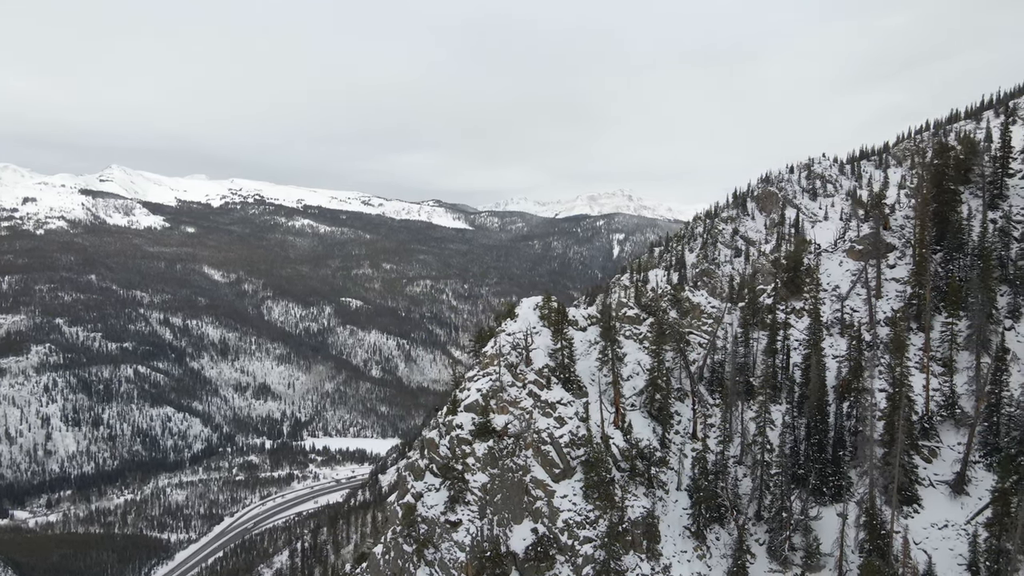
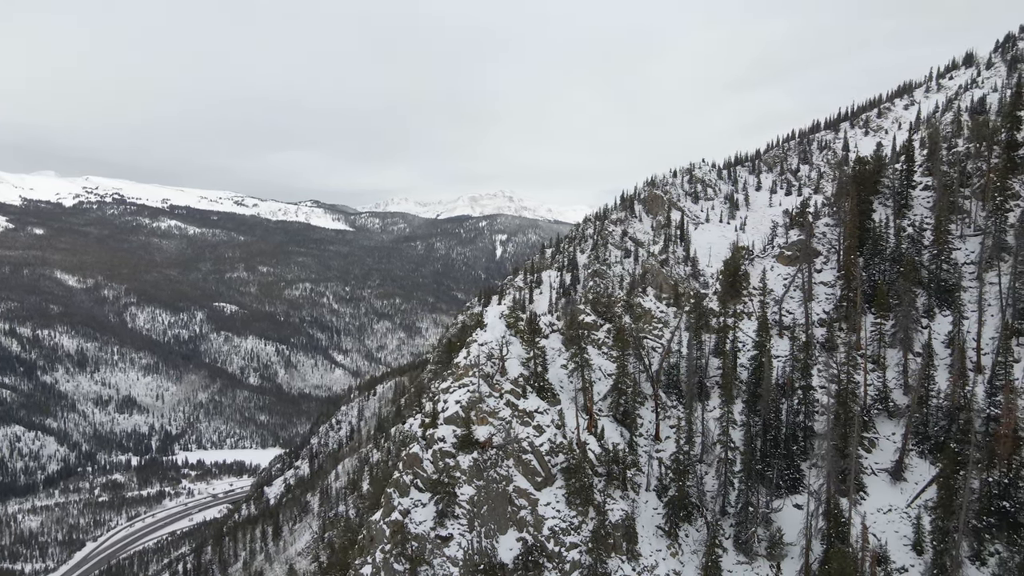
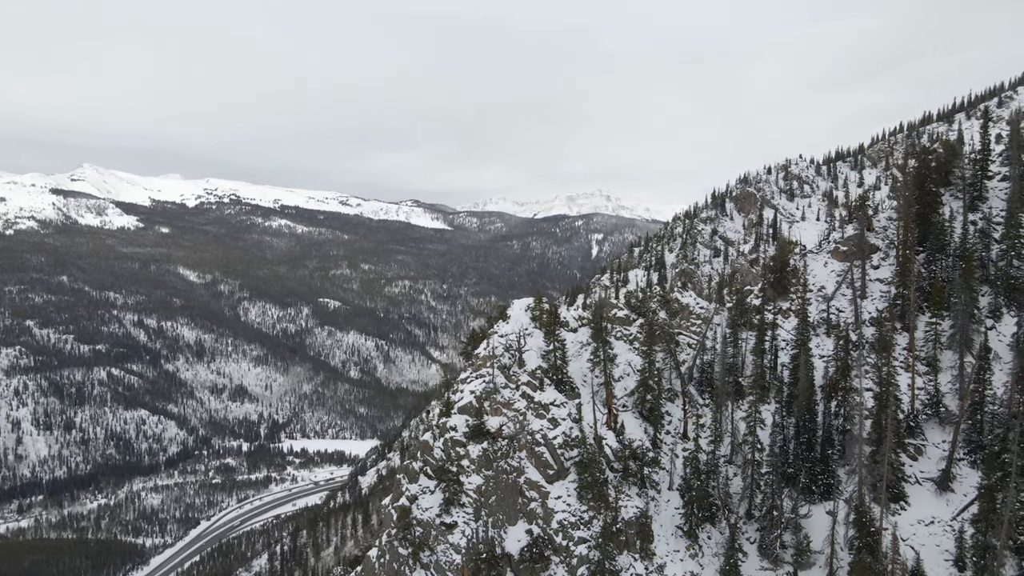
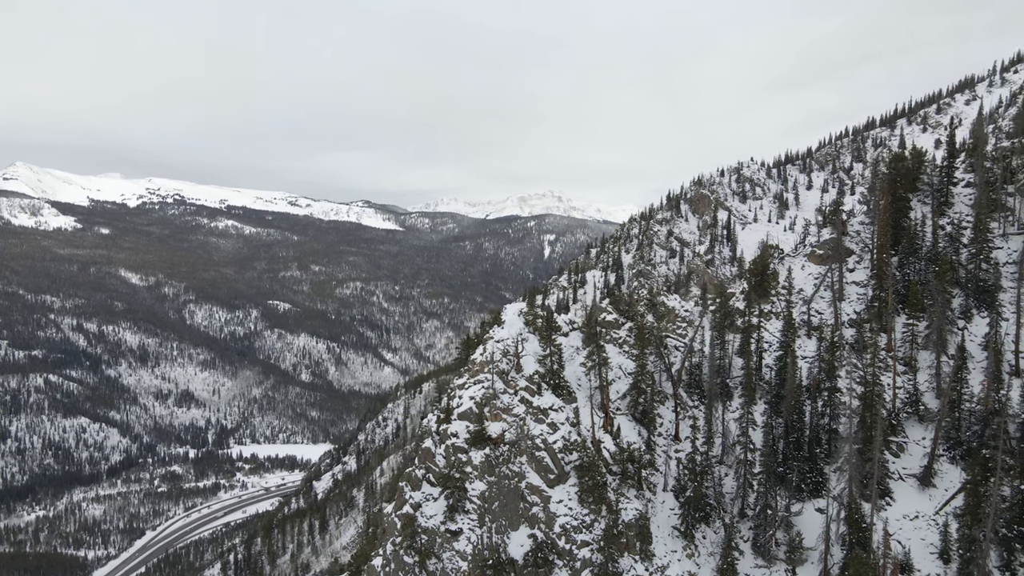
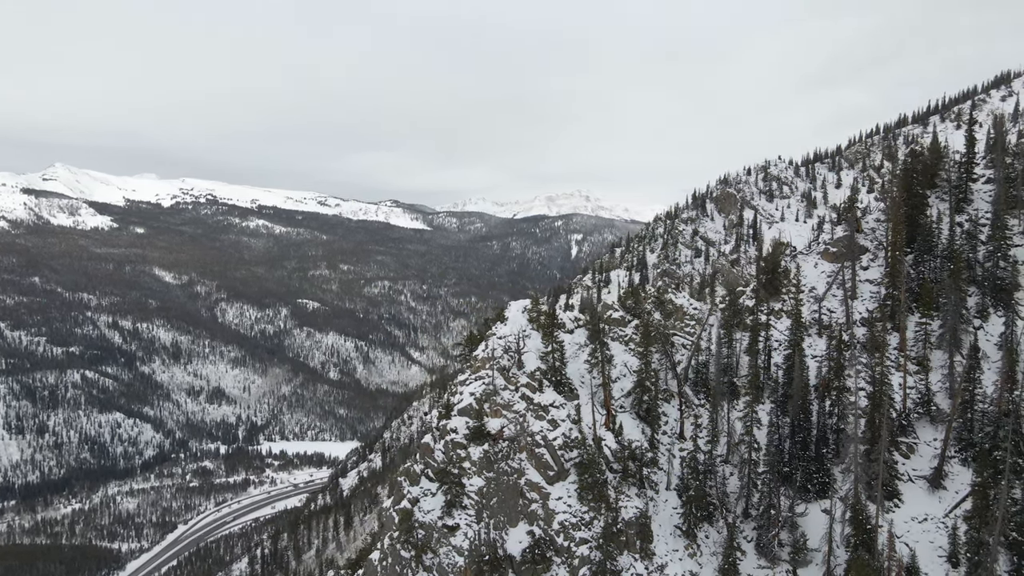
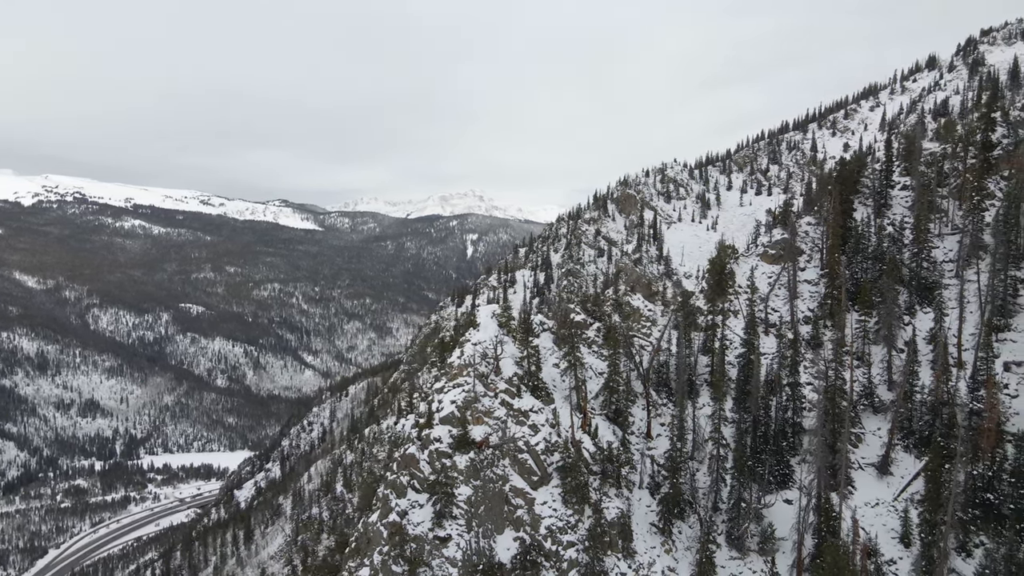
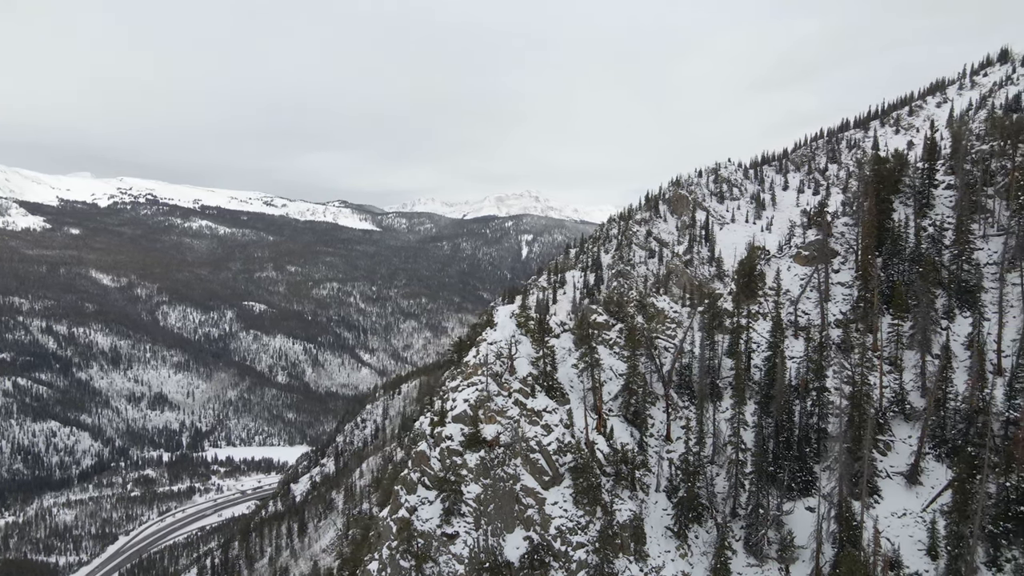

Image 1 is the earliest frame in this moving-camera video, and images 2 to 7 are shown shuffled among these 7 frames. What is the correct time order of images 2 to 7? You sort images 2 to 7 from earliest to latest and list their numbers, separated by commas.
3, 5, 4, 7, 2, 6
